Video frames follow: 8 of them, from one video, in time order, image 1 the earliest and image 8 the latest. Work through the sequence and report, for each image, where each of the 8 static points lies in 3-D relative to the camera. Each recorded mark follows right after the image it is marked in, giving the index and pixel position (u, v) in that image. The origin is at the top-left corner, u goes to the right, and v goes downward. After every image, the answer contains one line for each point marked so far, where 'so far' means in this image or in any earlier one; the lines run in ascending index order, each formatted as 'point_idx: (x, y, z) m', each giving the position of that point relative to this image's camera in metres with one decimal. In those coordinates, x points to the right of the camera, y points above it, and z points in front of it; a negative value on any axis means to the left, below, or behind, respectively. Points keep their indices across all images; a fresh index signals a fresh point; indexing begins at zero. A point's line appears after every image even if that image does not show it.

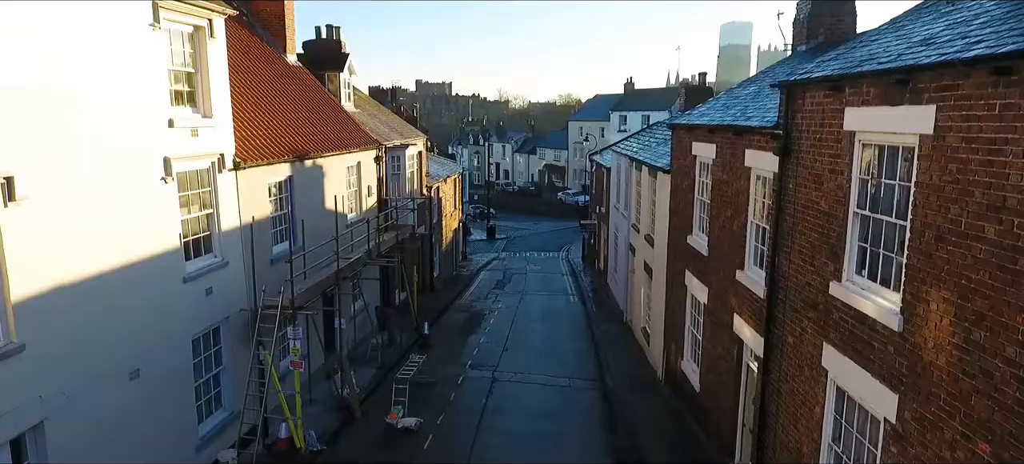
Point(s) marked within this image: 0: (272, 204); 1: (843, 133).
0: (-4.7, +0.5, +12.0) m
1: (+3.6, +1.1, +6.7) m
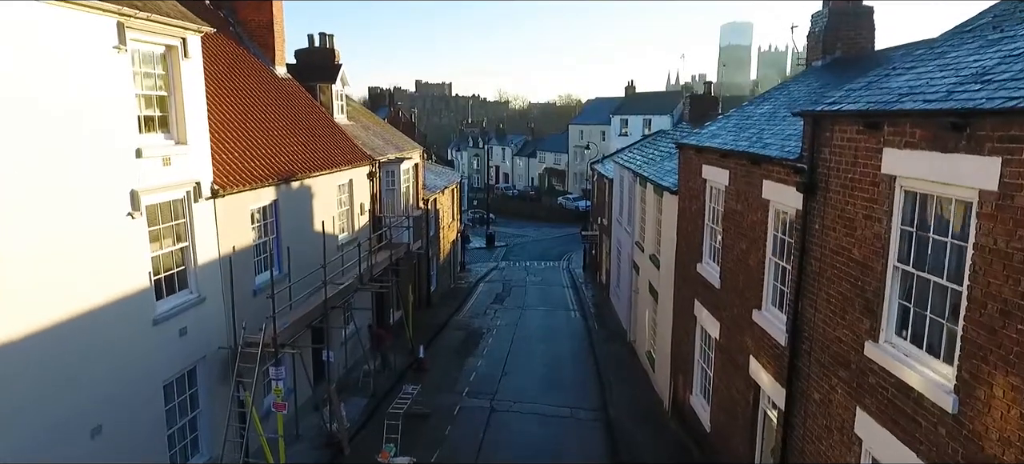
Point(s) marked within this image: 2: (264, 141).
0: (-4.7, 0.0, +11.3) m
1: (+3.6, +0.5, +6.0) m
2: (-5.1, +1.9, +12.6) m
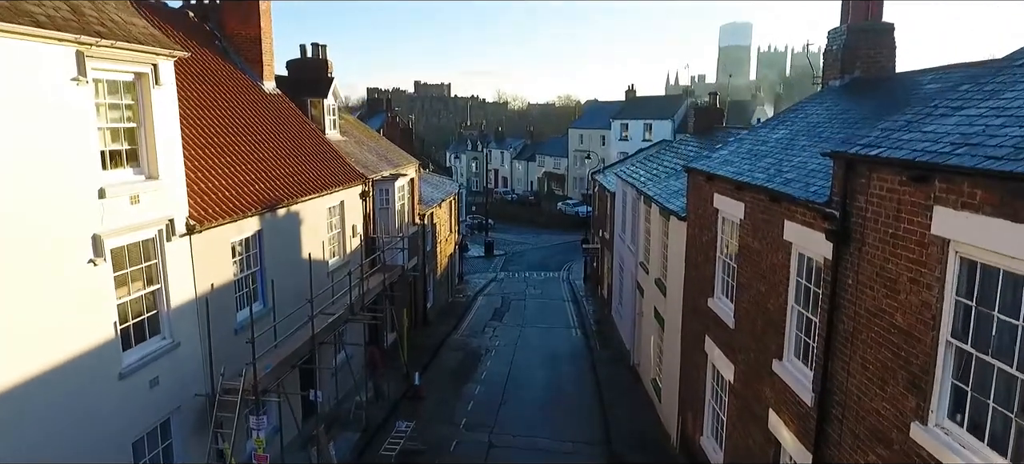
0: (-4.8, -0.6, +10.5) m
1: (+3.6, 0.0, +5.2) m
2: (-5.2, +1.3, +11.8) m
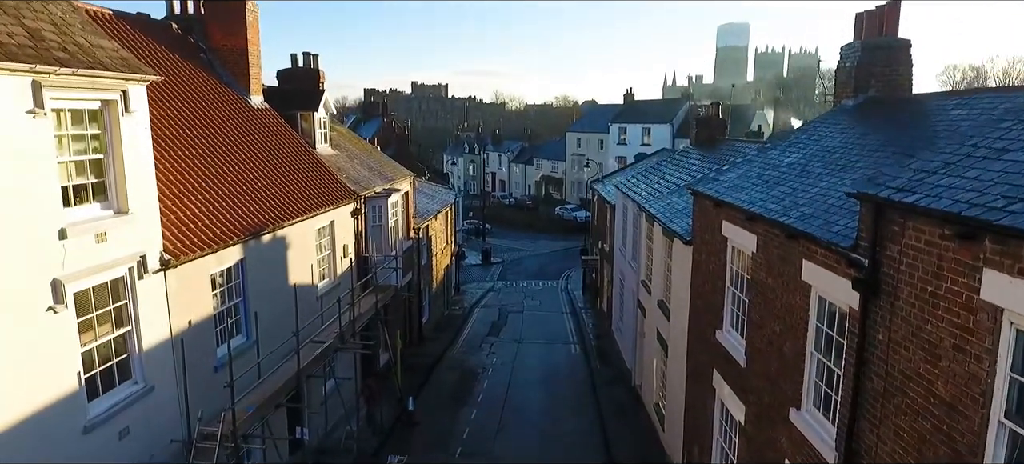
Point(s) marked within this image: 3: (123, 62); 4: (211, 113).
0: (-4.8, -1.1, +9.9) m
1: (+3.5, -0.5, +4.7) m
2: (-5.2, +0.8, +11.2) m
3: (-5.1, +2.2, +8.0) m
4: (-6.3, +2.5, +12.8) m
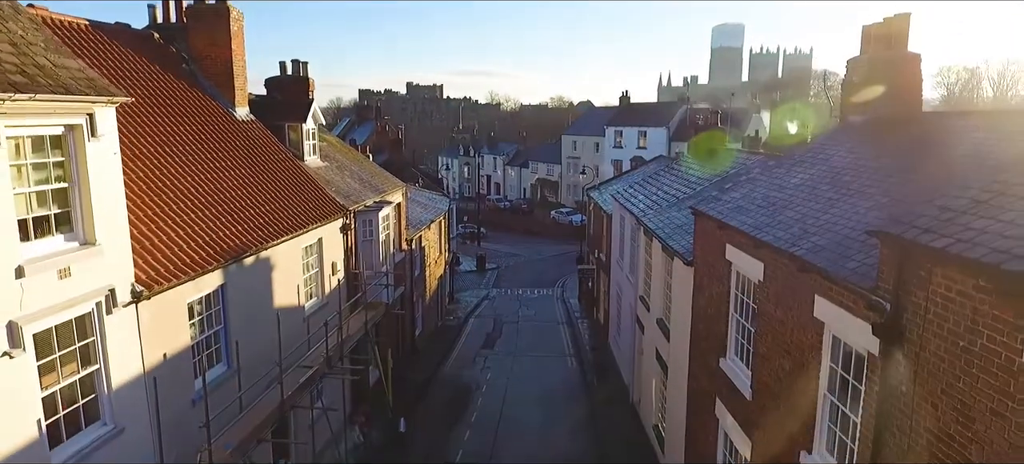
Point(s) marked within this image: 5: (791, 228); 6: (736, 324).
0: (-4.9, -1.5, +9.4) m
1: (+3.5, -0.9, +4.2) m
2: (-5.3, +0.4, +10.7) m
3: (-5.2, +1.8, +7.5) m
4: (-6.5, +2.1, +12.3) m
5: (+3.6, 0.0, +8.0) m
6: (+3.5, -1.4, +9.6) m
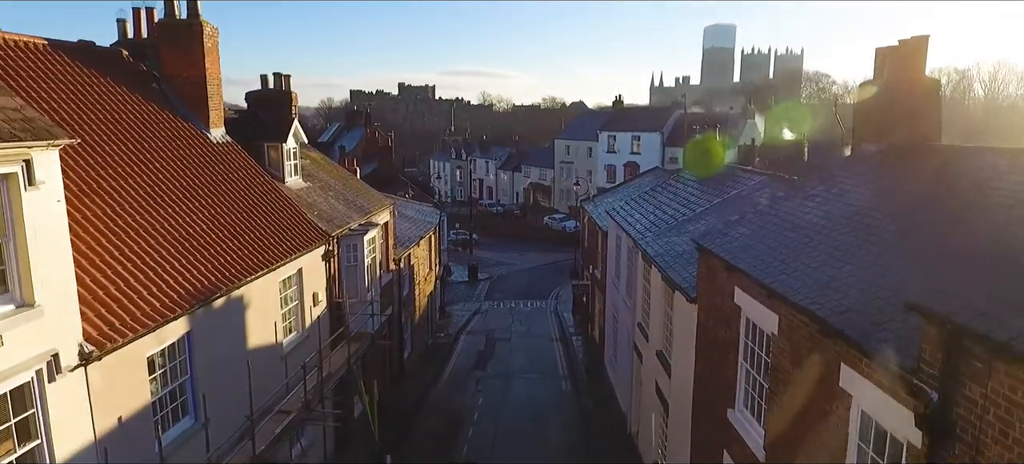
0: (-5.0, -2.1, +8.6) m
1: (+3.4, -1.5, +3.5) m
2: (-5.5, -0.3, +9.9) m
3: (-5.3, +1.2, +6.6) m
4: (-6.6, +1.4, +11.5) m
5: (+3.5, -0.6, +7.3) m
6: (+3.4, -2.1, +8.8) m
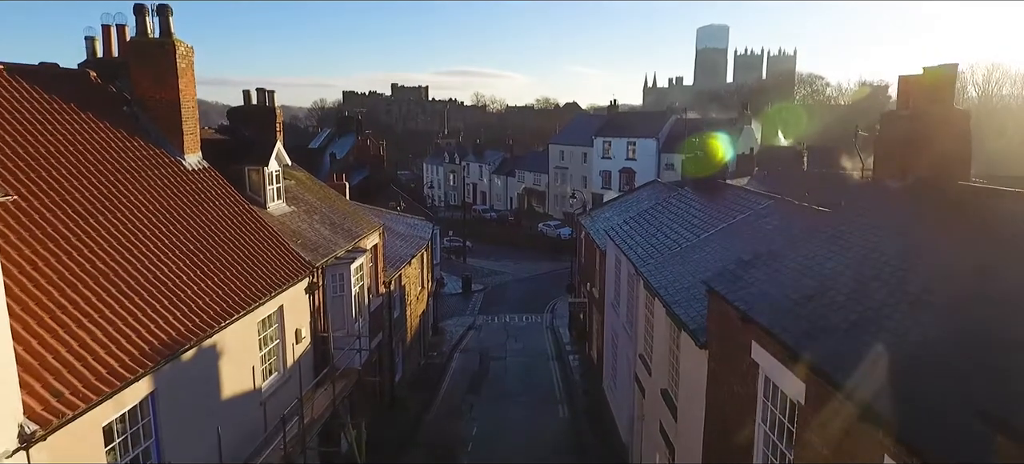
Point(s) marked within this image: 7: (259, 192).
0: (-5.1, -2.8, +7.8) m
1: (+3.4, -2.2, +2.7) m
2: (-5.5, -1.0, +9.0) m
3: (-5.3, +0.5, +5.8) m
4: (-6.7, +0.8, +10.6) m
5: (+3.5, -1.2, +6.5) m
6: (+3.3, -2.7, +8.1) m
7: (-6.1, +1.0, +14.7) m
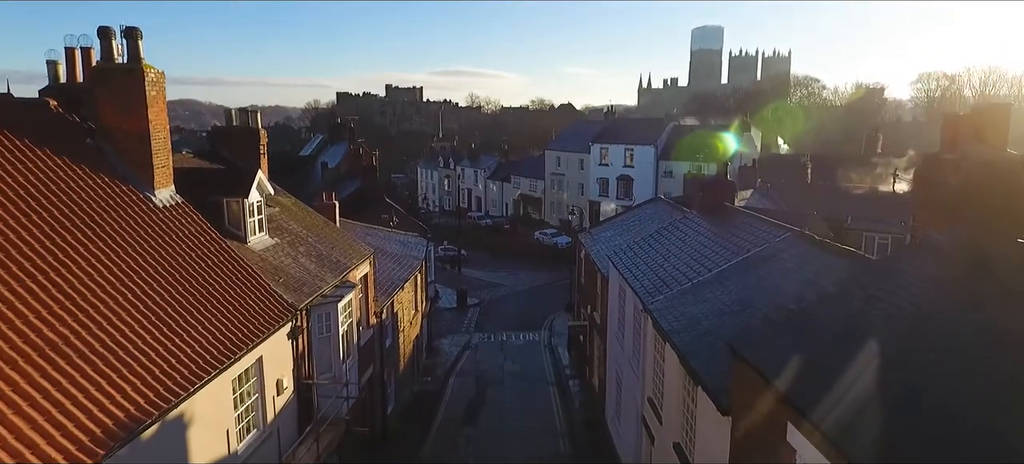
0: (-5.0, -3.6, +6.7) m
1: (+3.5, -3.0, +1.7) m
2: (-5.5, -1.8, +8.0) m
3: (-5.2, -0.3, +4.7) m
4: (-6.7, -0.1, +9.6) m
5: (+3.6, -2.0, +5.5) m
6: (+3.4, -3.5, +7.1) m
7: (-6.1, +0.1, +13.7) m
